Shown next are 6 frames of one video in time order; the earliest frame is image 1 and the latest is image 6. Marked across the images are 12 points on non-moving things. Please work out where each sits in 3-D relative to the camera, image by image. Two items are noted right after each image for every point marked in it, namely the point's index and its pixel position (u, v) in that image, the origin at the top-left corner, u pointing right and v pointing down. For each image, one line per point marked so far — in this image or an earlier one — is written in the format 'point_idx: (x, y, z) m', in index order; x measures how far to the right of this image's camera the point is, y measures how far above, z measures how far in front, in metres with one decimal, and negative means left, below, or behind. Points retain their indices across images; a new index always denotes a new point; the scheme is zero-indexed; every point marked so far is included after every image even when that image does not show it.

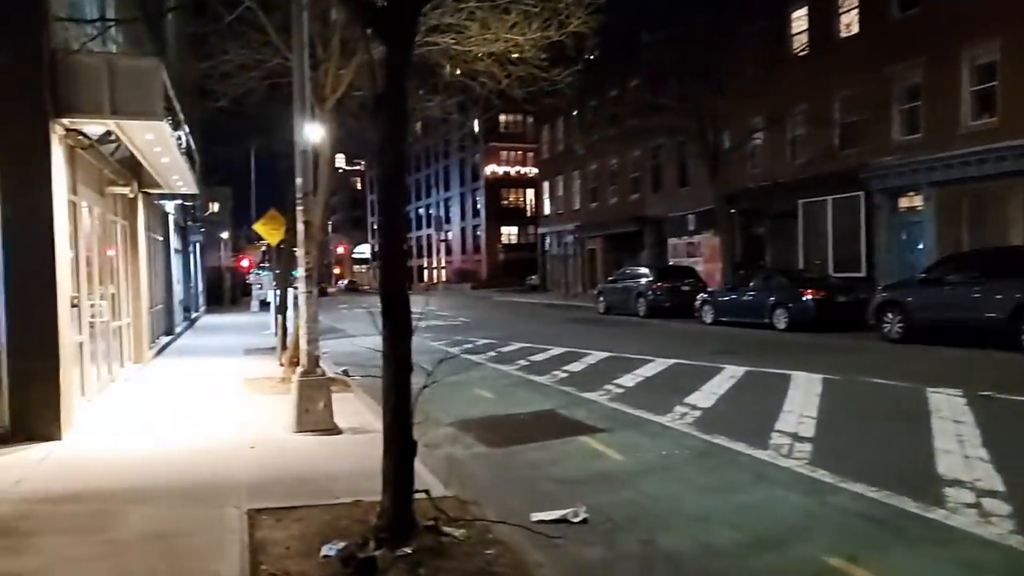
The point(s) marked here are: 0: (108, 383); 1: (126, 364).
0: (-7.4, -1.7, +14.0) m
1: (-8.4, -1.6, +16.6) m
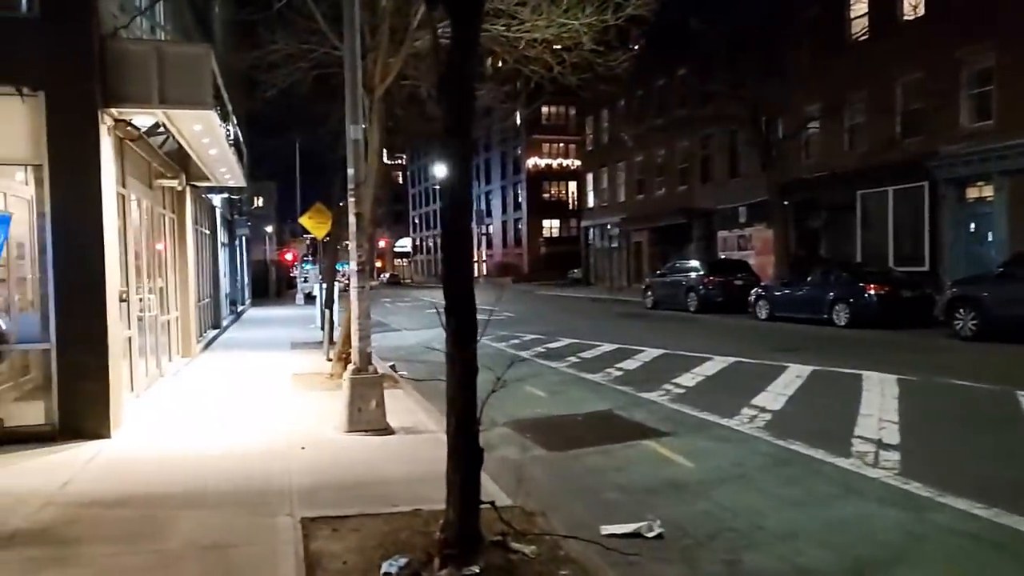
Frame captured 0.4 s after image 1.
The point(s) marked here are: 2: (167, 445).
0: (-6.5, -1.6, +13.9) m
1: (-7.3, -1.5, +16.5) m
2: (-4.1, -1.9, +9.2) m
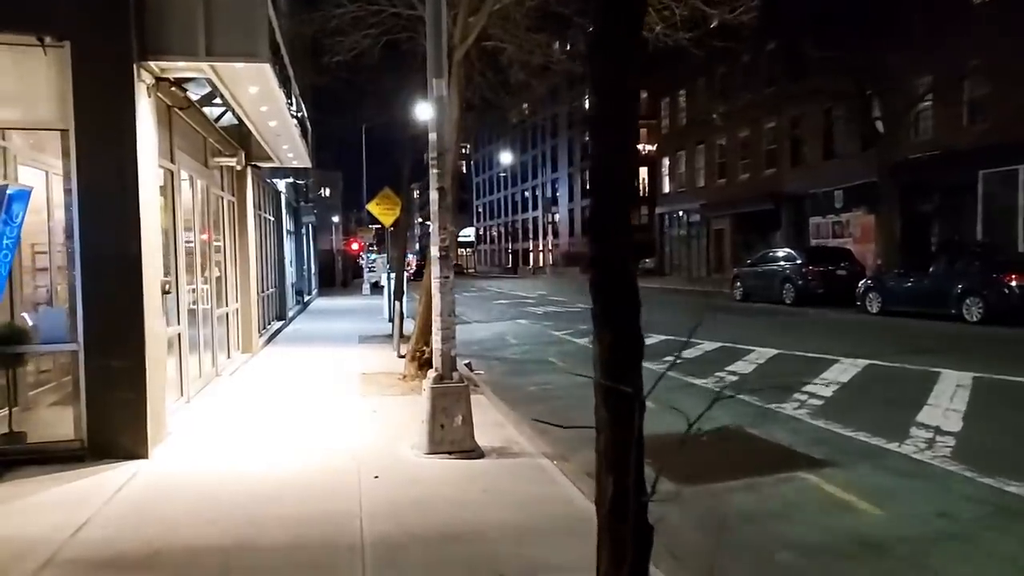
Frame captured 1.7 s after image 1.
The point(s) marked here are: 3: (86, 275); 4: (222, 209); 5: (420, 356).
0: (-4.9, -1.5, +12.5) m
1: (-5.5, -1.3, +15.1) m
2: (-3.0, -1.8, +7.6) m
3: (-4.3, +0.1, +7.7) m
4: (-5.4, +1.5, +14.4) m
5: (-1.5, -1.1, +12.7) m
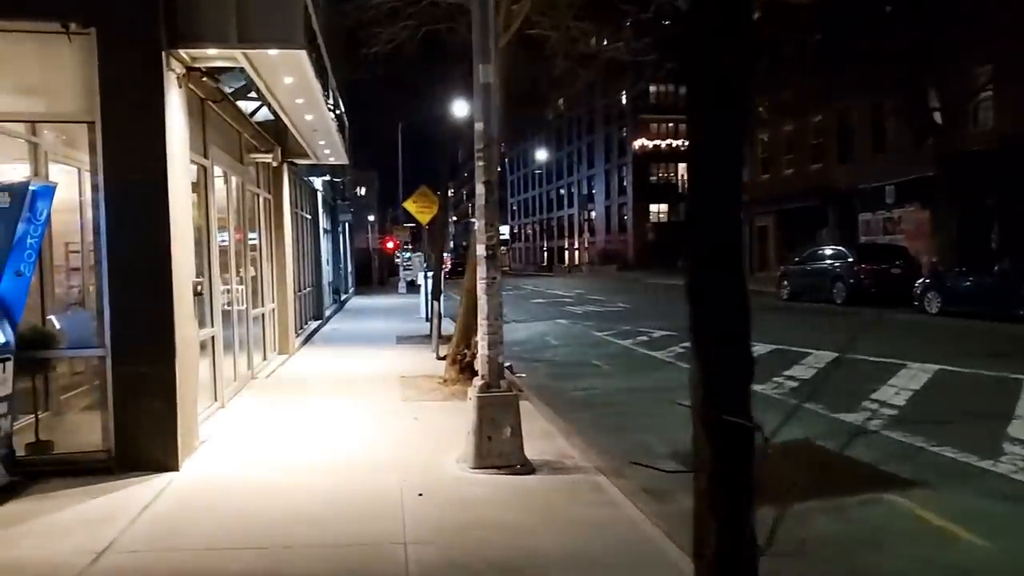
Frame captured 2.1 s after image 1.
0: (-4.2, -1.5, +12.1) m
1: (-4.6, -1.3, +14.7) m
2: (-2.5, -1.8, +7.1) m
3: (-3.8, +0.1, +7.2) m
4: (-4.6, +1.5, +14.0) m
5: (-0.8, -1.1, +12.2) m
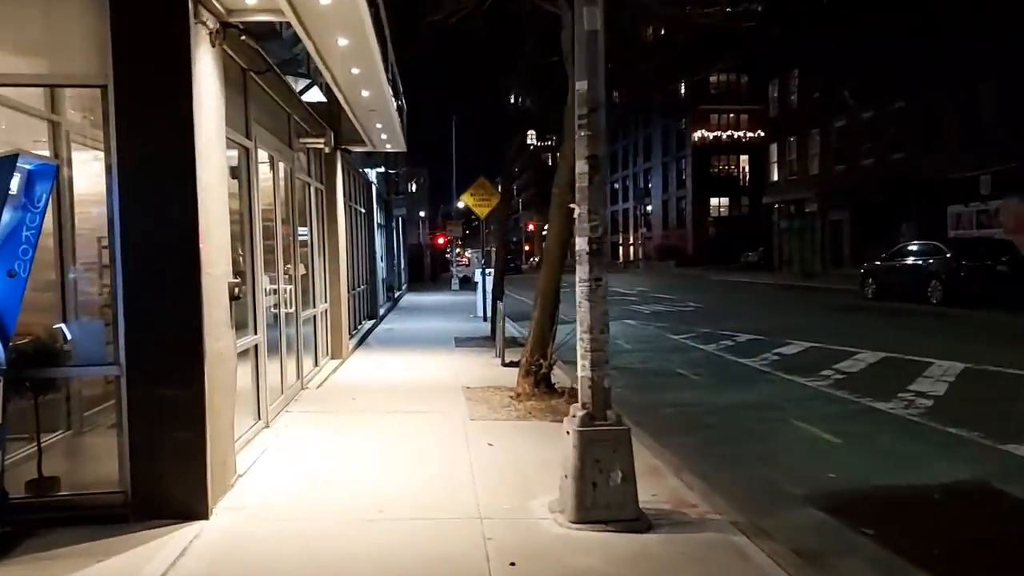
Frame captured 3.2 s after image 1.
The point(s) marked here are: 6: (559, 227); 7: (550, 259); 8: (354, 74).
0: (-3.0, -1.5, +10.7) m
1: (-3.3, -1.3, +13.4) m
2: (-1.6, -1.8, +5.7) m
3: (-2.9, +0.1, +5.9) m
4: (-3.4, +1.5, +12.7) m
5: (+0.3, -1.1, +10.6) m
6: (+0.6, +0.9, +10.6) m
7: (+0.5, +0.4, +10.6) m
8: (-2.0, +2.7, +9.9) m
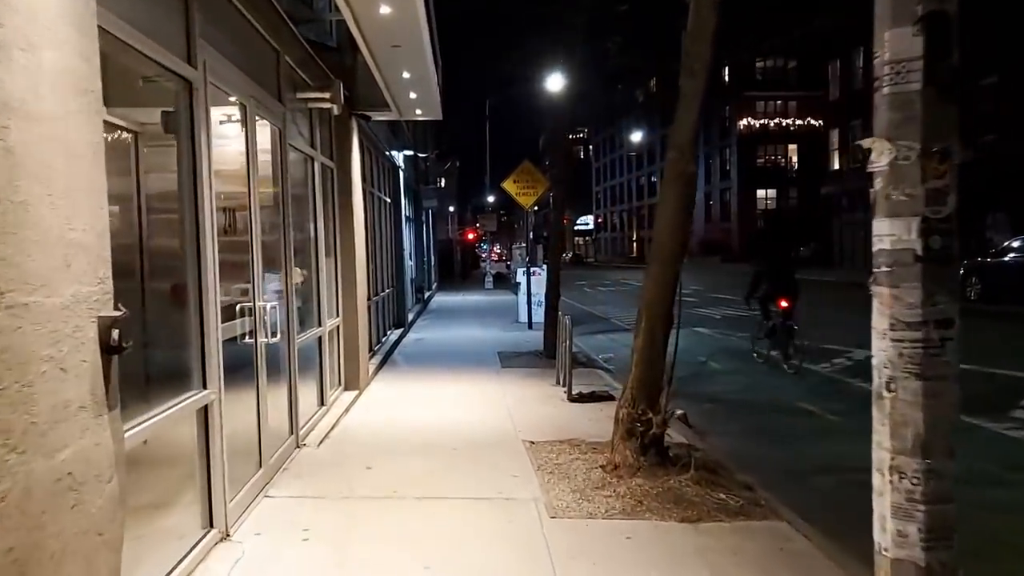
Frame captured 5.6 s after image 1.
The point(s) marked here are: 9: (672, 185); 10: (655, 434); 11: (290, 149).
0: (-2.2, -1.6, +7.3) m
1: (-2.4, -1.4, +10.0) m
2: (-1.0, -2.0, +2.2) m
3: (-2.2, -0.1, +2.5) m
4: (-2.4, +1.4, +9.3) m
5: (+1.2, -1.3, +7.1) m
6: (+1.5, +0.7, +7.0) m
7: (+1.4, +0.3, +7.1) m
8: (-1.2, +2.6, +6.4) m
9: (+1.5, +0.9, +7.0) m
10: (+1.3, -1.3, +7.0) m
11: (-2.4, +1.5, +8.3) m
